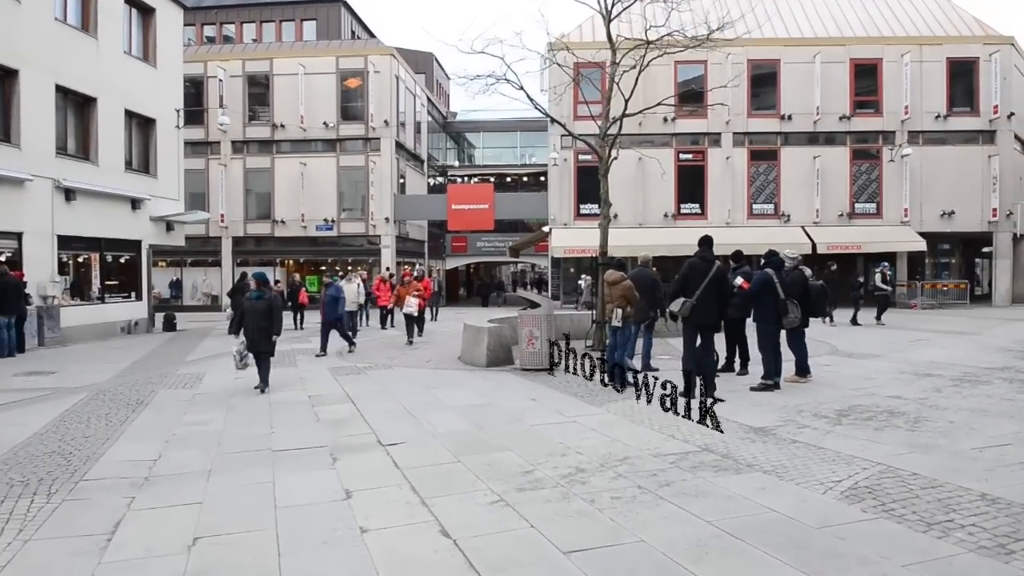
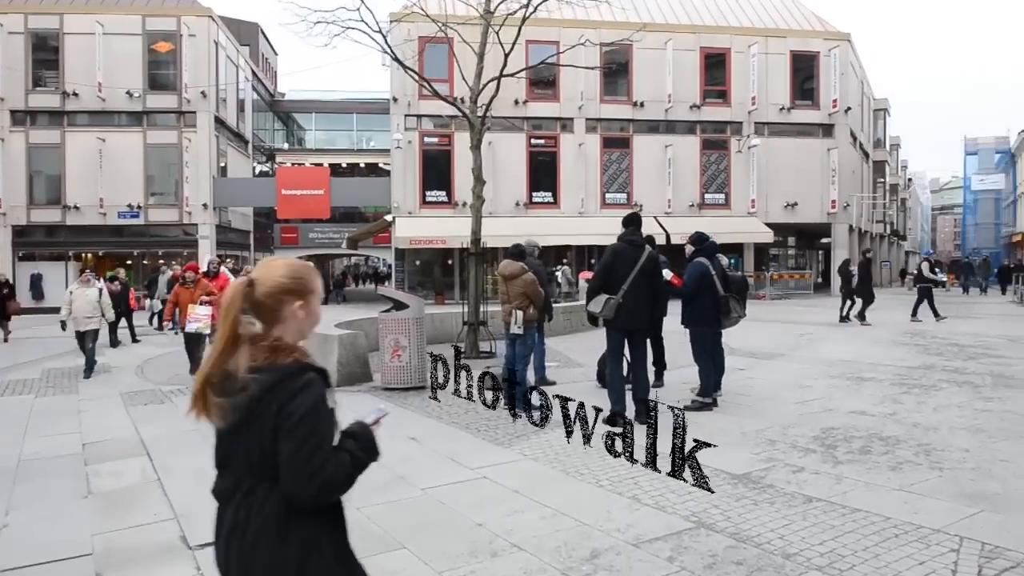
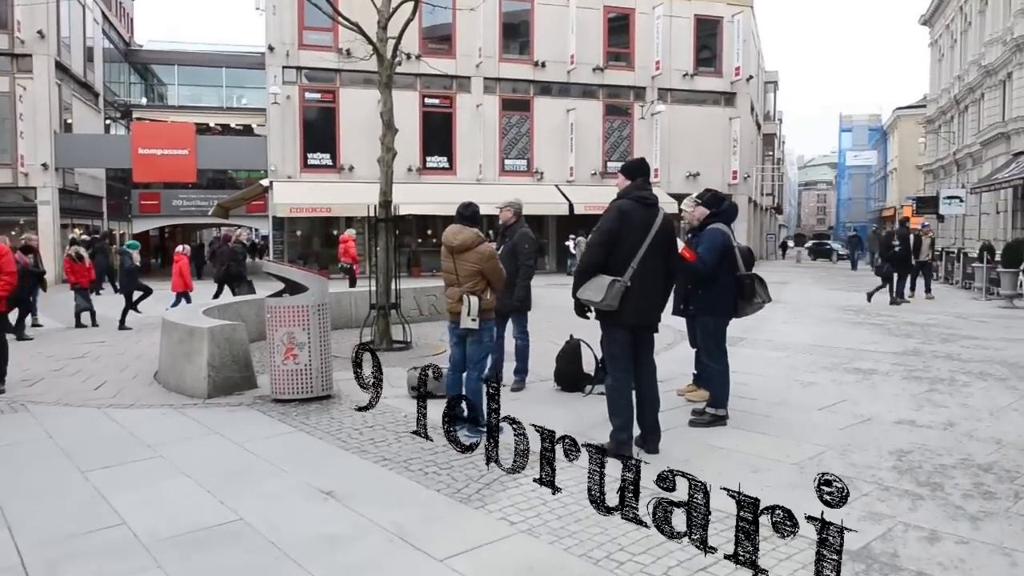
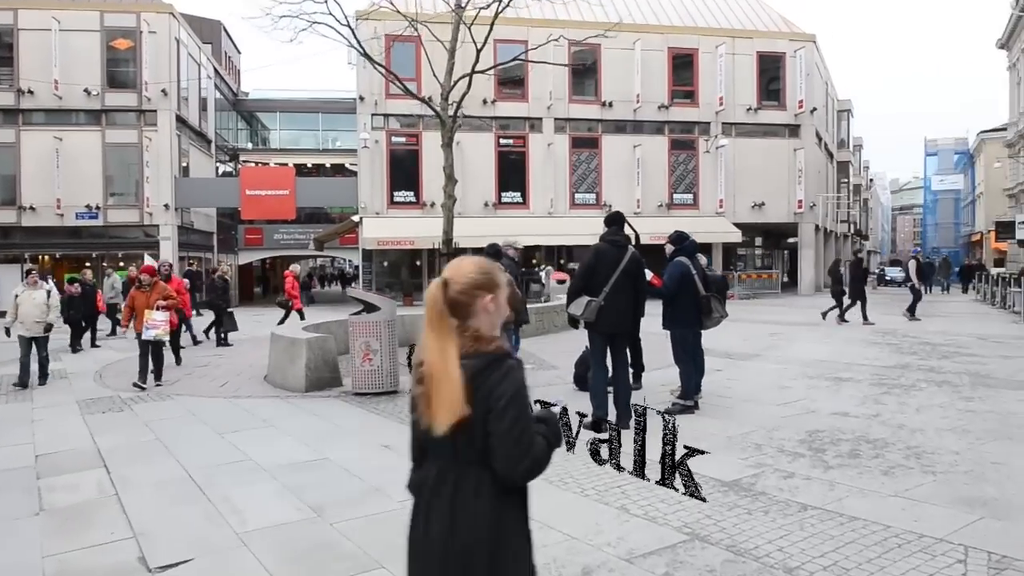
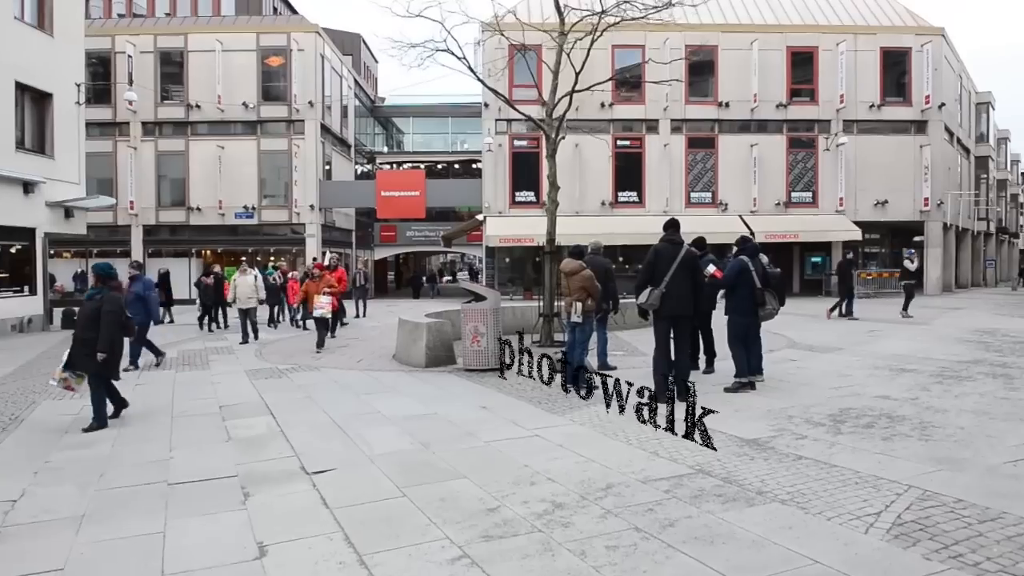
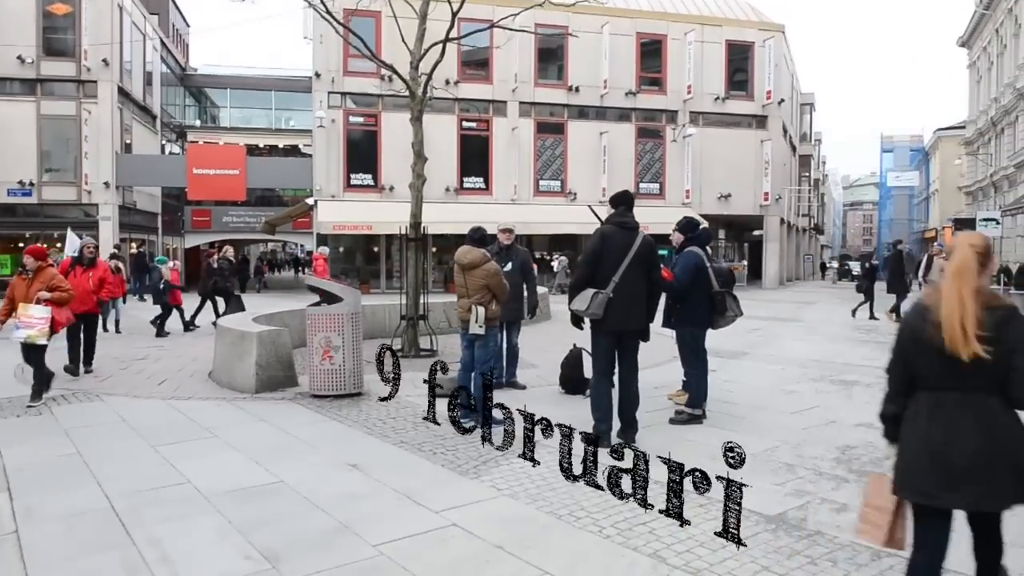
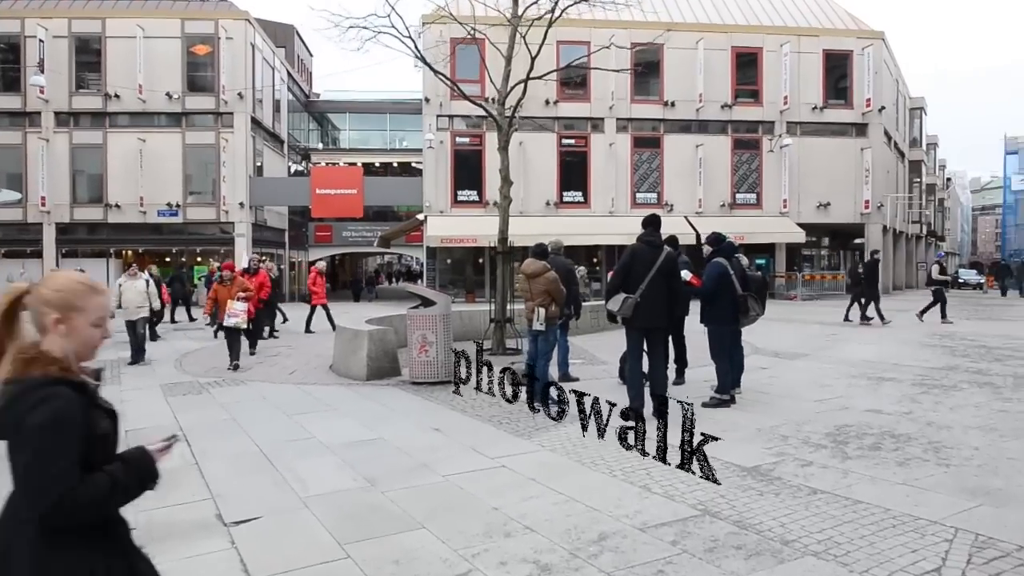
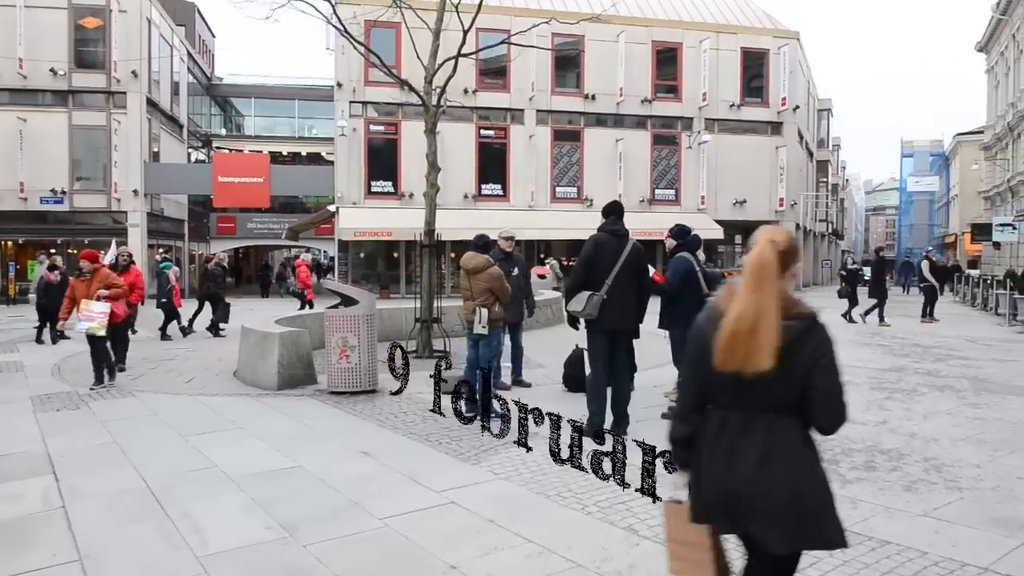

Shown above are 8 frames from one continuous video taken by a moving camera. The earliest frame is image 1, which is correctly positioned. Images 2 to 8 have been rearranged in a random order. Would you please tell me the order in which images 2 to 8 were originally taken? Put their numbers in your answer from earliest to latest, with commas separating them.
5, 7, 2, 4, 8, 6, 3
